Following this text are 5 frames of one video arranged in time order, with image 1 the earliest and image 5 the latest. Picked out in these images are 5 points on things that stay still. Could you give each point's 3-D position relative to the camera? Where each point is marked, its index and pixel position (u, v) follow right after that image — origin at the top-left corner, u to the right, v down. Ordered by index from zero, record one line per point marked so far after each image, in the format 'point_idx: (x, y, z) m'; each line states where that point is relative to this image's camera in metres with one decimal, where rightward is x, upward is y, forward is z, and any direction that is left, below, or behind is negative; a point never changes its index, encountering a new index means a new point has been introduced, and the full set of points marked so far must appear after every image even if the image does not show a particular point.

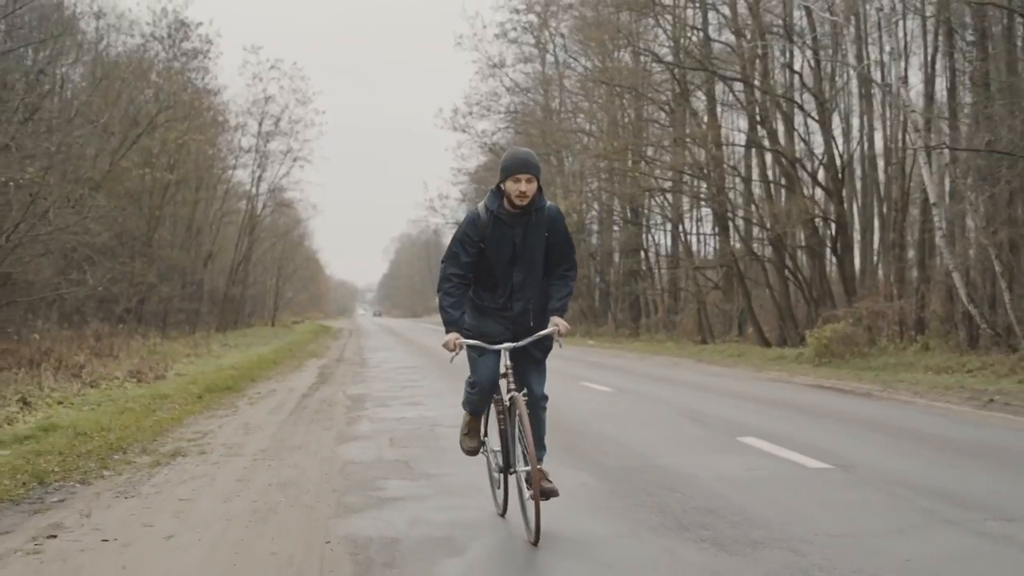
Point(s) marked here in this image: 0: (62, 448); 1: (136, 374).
0: (-3.6, -1.3, +7.4) m
1: (-6.8, -1.5, +17.3) m
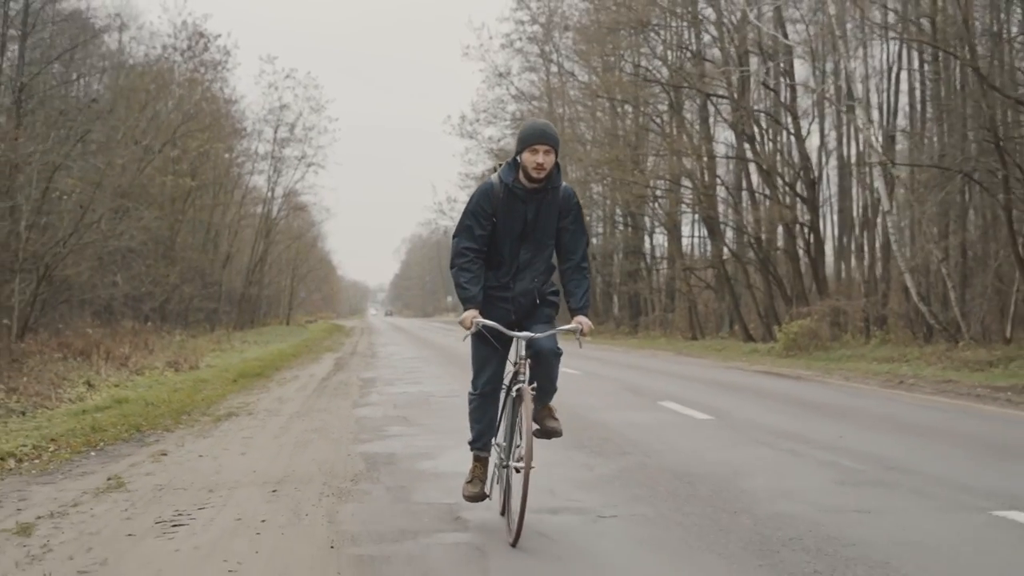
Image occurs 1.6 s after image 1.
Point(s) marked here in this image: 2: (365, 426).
0: (-3.9, -1.3, +9.7) m
1: (-6.9, -1.5, +19.7) m
2: (-1.2, -1.2, +8.2) m
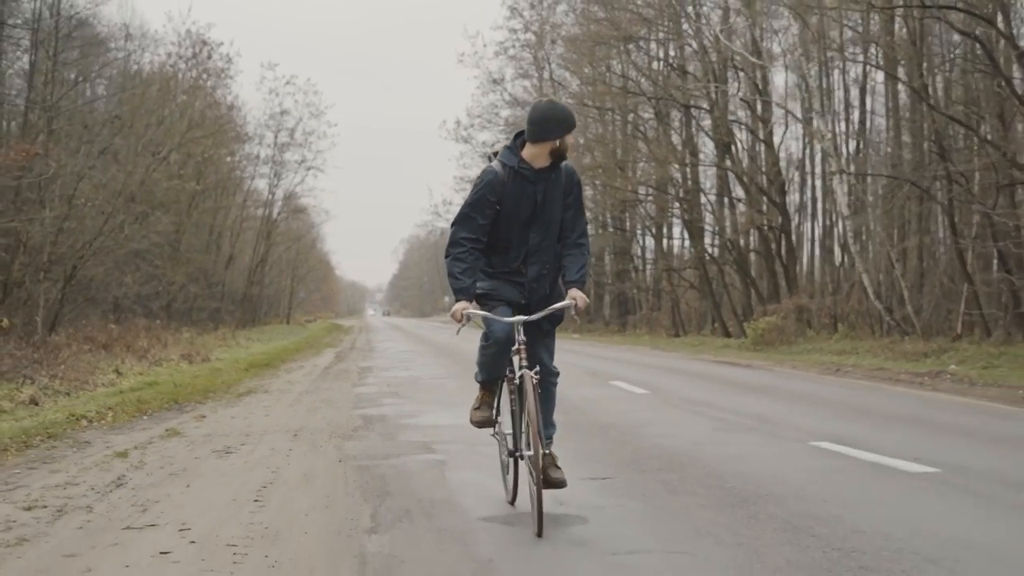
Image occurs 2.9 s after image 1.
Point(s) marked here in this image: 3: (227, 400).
0: (-4.2, -1.3, +11.6) m
1: (-7.2, -1.5, +21.5) m
2: (-1.5, -1.2, +10.0) m
3: (-3.1, -1.2, +10.3) m
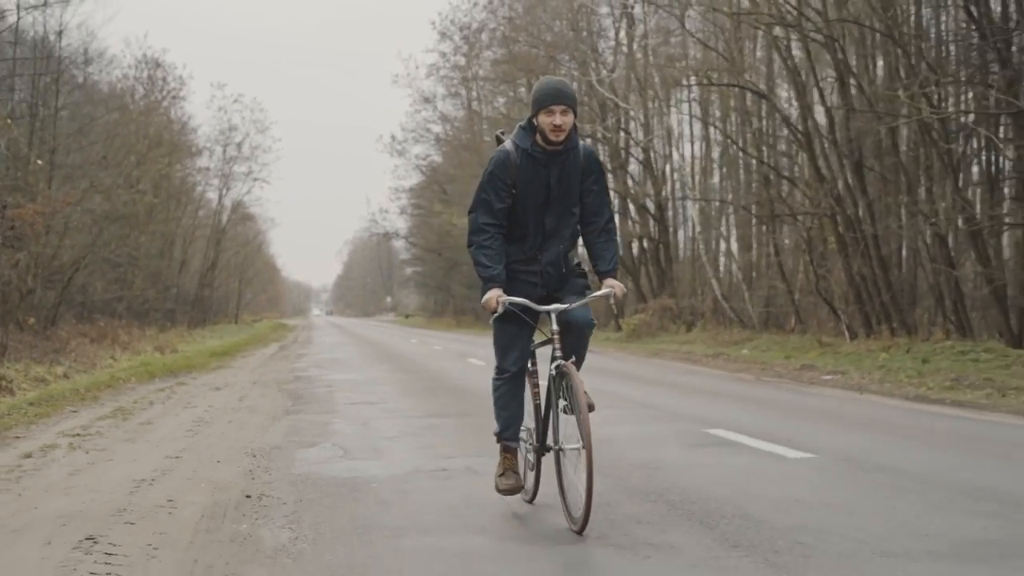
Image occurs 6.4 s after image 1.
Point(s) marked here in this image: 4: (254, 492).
0: (-6.1, -1.4, +16.7) m
1: (-9.7, -1.7, +26.4) m
2: (-3.4, -1.3, +15.3) m
3: (-5.0, -1.4, +15.5) m
4: (-1.3, -1.0, +5.0) m
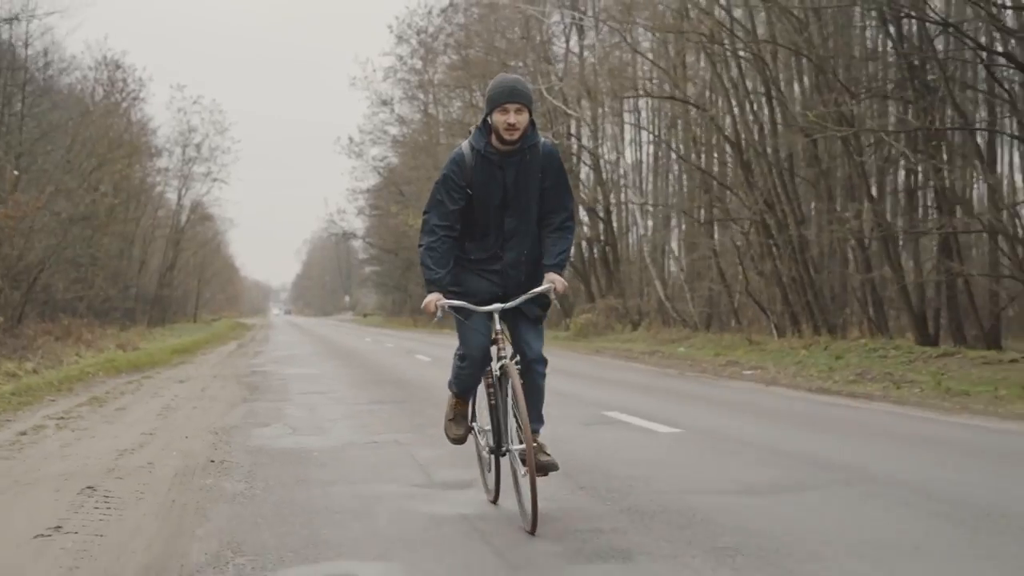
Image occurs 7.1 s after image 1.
0: (-7.1, -1.4, +17.6) m
1: (-11.1, -1.6, +27.2) m
2: (-4.4, -1.3, +16.3) m
3: (-5.9, -1.4, +16.5) m
4: (-1.9, -1.1, +6.1) m
